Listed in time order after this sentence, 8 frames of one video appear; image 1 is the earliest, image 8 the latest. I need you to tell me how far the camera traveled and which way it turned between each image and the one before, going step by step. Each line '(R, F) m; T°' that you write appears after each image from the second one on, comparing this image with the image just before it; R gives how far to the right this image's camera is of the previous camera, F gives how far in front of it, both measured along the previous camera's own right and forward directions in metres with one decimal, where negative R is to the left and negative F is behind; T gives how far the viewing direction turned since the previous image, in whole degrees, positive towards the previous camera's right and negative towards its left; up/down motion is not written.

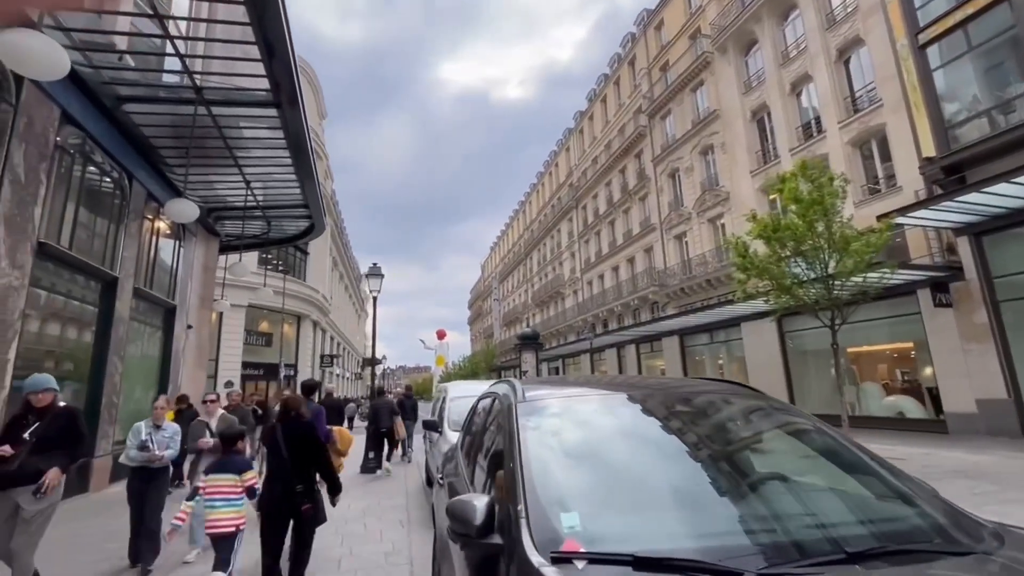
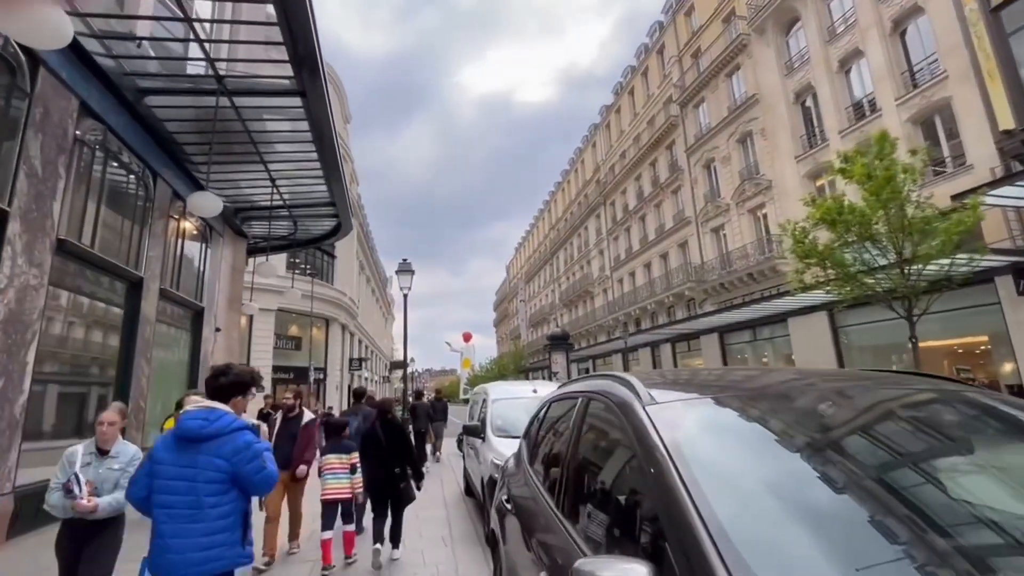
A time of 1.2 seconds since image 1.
(-0.3, +0.7) m; -3°
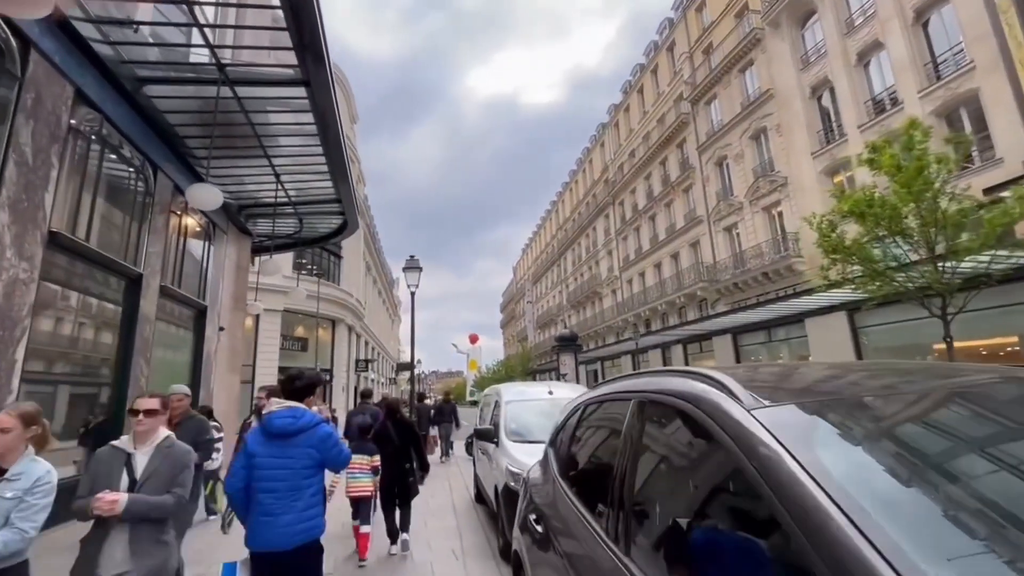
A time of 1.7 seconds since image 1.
(-0.1, +0.4) m; -1°
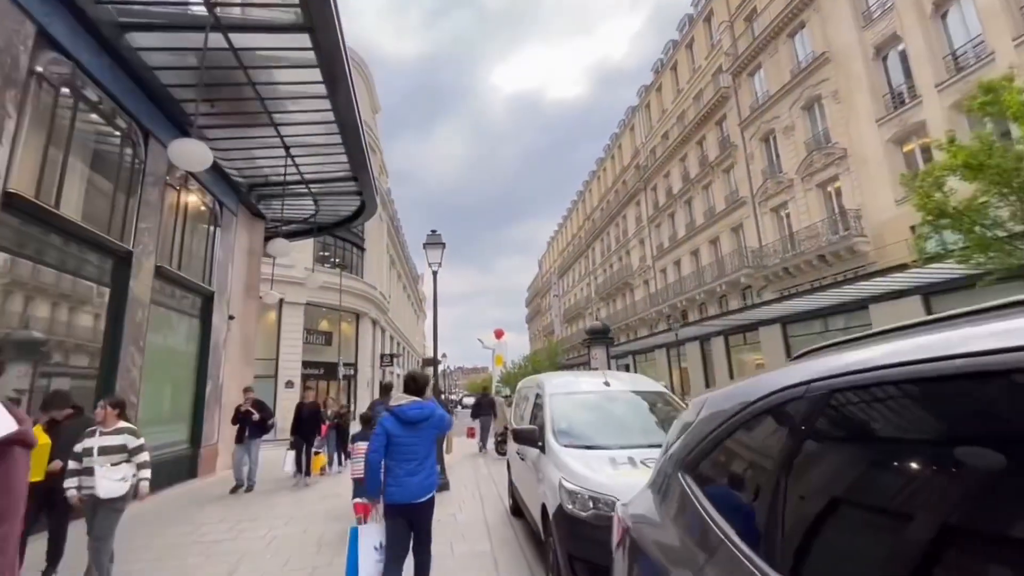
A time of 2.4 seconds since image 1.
(-0.2, +1.3) m; -3°
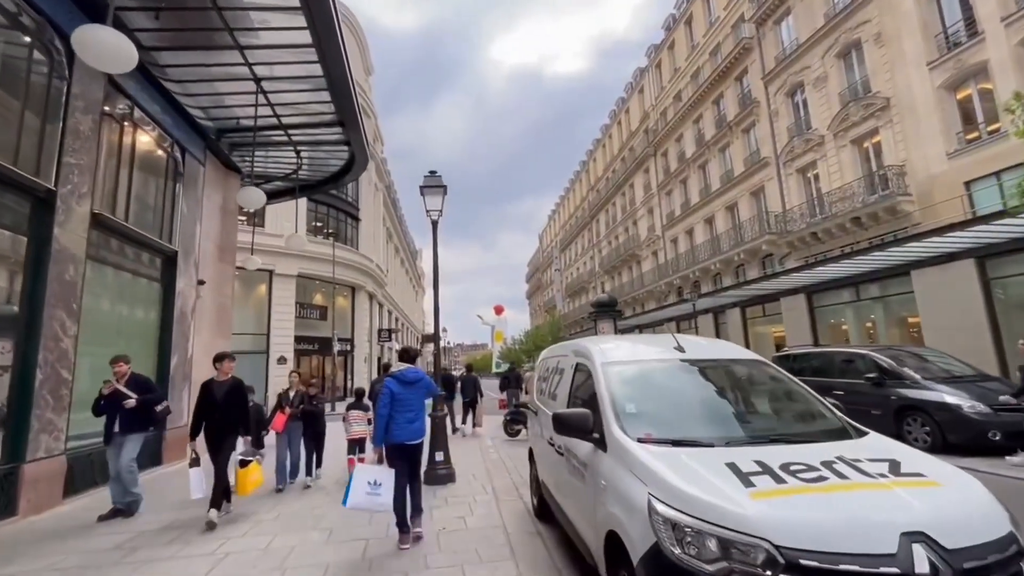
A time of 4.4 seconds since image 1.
(-0.3, +1.5) m; 0°
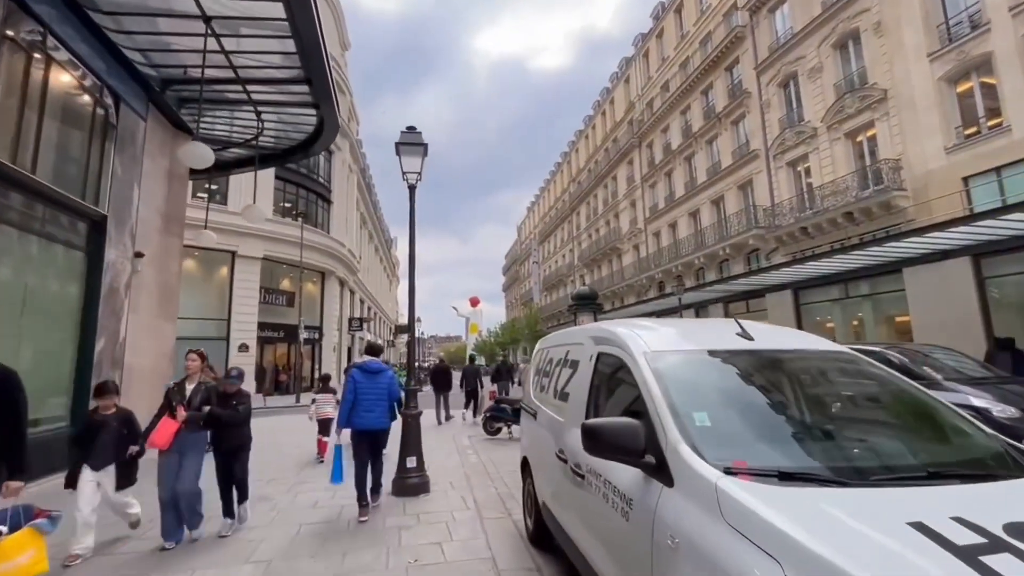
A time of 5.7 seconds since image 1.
(-0.2, +1.0) m; +3°
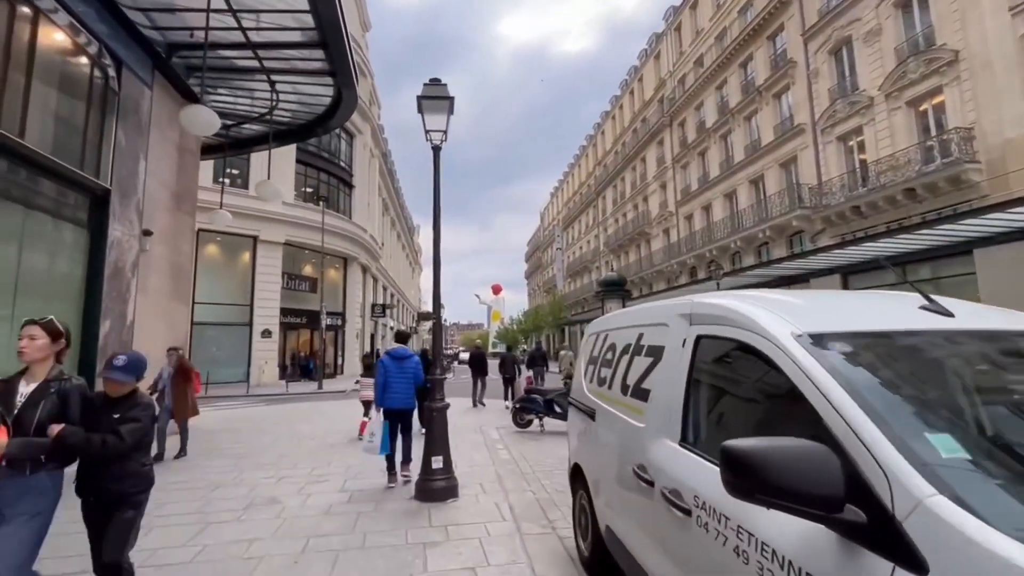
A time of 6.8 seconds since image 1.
(-0.2, +0.8) m; -3°
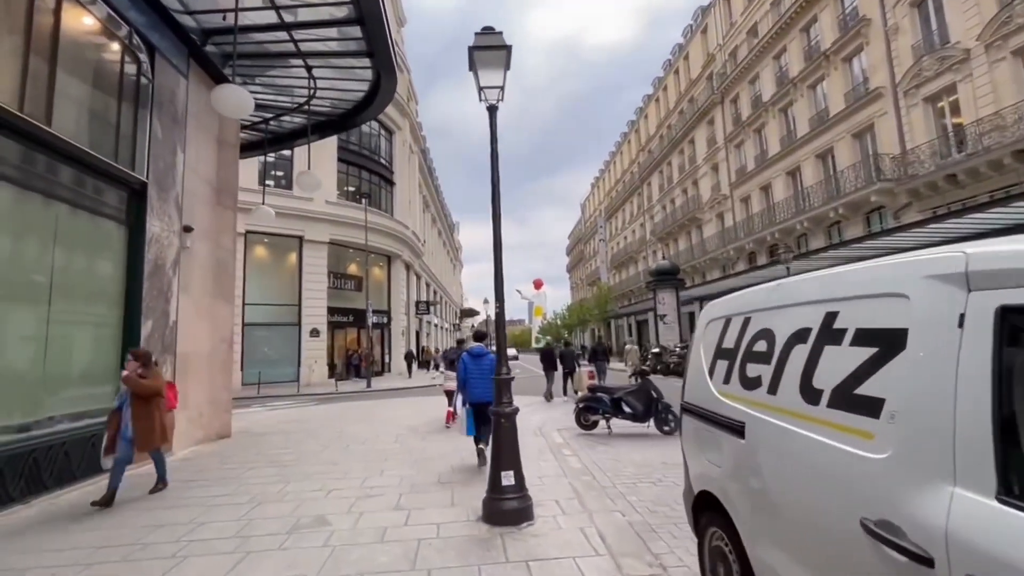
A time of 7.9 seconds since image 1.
(-0.4, +0.8) m; -5°
